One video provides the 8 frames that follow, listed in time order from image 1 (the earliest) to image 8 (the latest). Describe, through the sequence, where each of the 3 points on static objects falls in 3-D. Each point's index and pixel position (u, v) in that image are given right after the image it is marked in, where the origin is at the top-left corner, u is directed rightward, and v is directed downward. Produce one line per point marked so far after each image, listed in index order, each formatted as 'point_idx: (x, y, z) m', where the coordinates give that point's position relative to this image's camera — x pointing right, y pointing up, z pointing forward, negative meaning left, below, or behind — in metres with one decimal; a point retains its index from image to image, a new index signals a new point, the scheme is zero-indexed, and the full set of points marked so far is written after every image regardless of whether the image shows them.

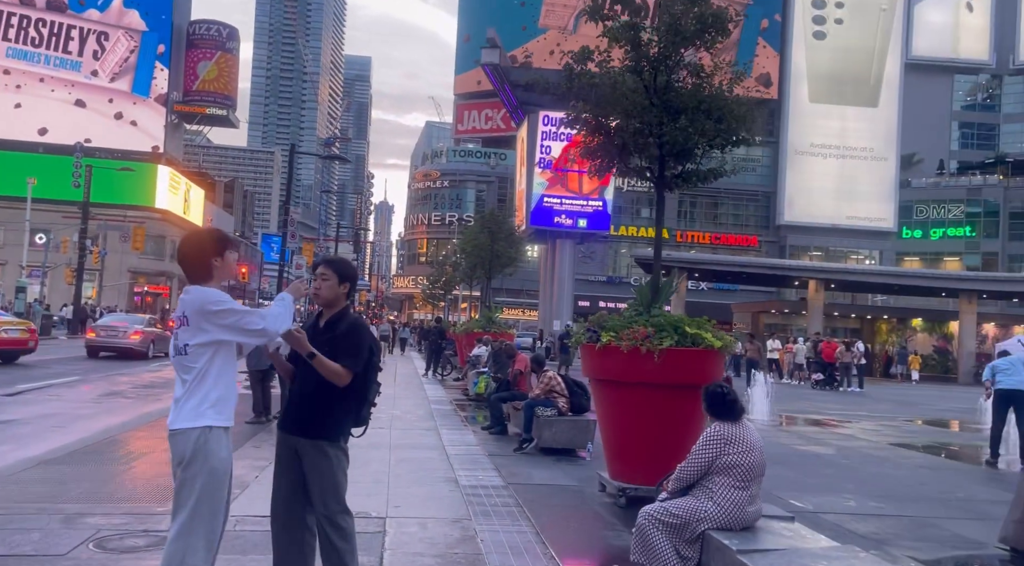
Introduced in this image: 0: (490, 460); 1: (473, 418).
0: (-0.3, -2.2, +10.4) m
1: (-0.7, -2.5, +15.2) m
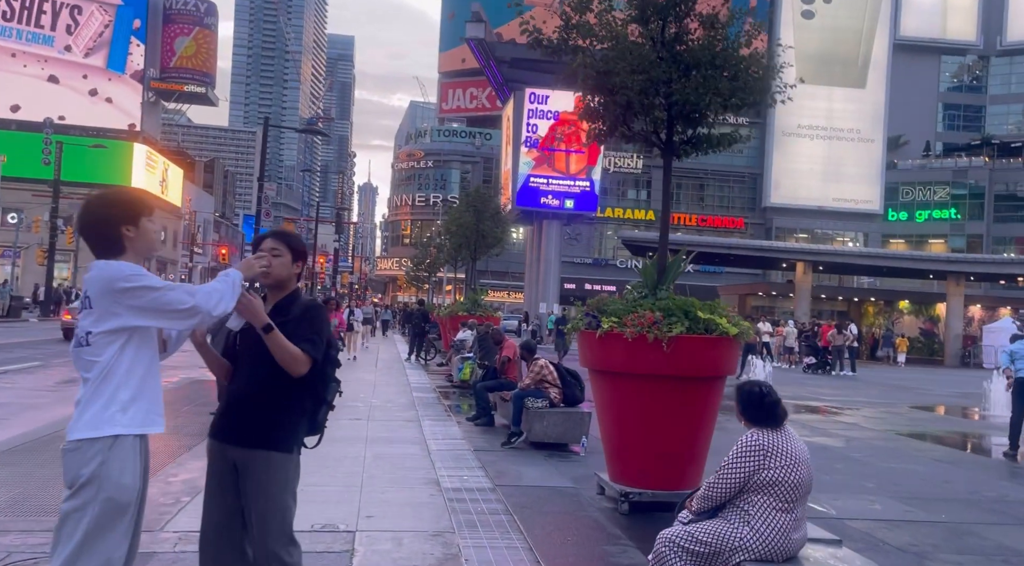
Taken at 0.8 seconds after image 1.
0: (-0.4, -2.0, +9.5) m
1: (-0.9, -2.1, +14.3) m
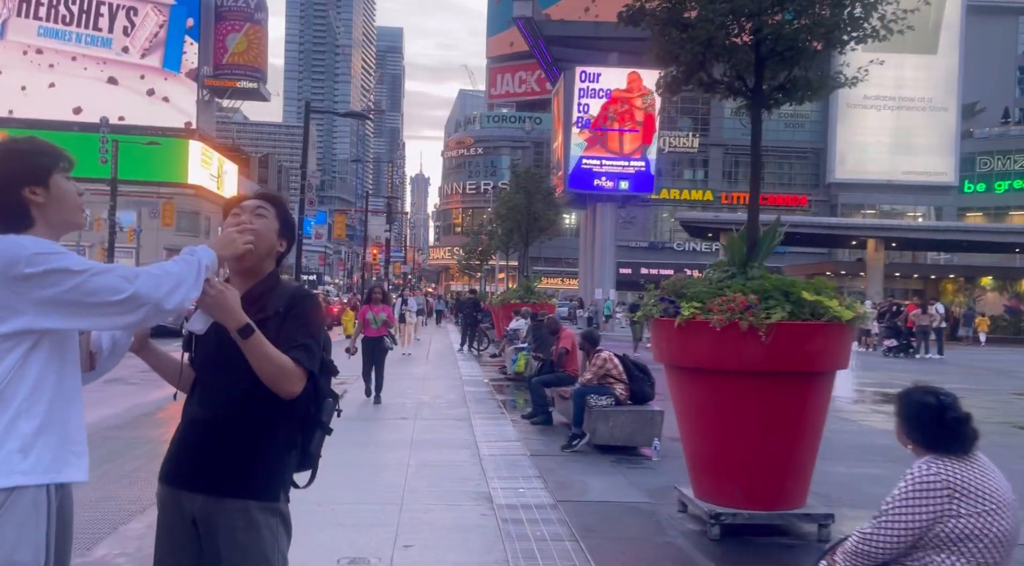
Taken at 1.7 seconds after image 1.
0: (+0.2, -1.8, +8.4) m
1: (0.0, -1.9, +13.2) m
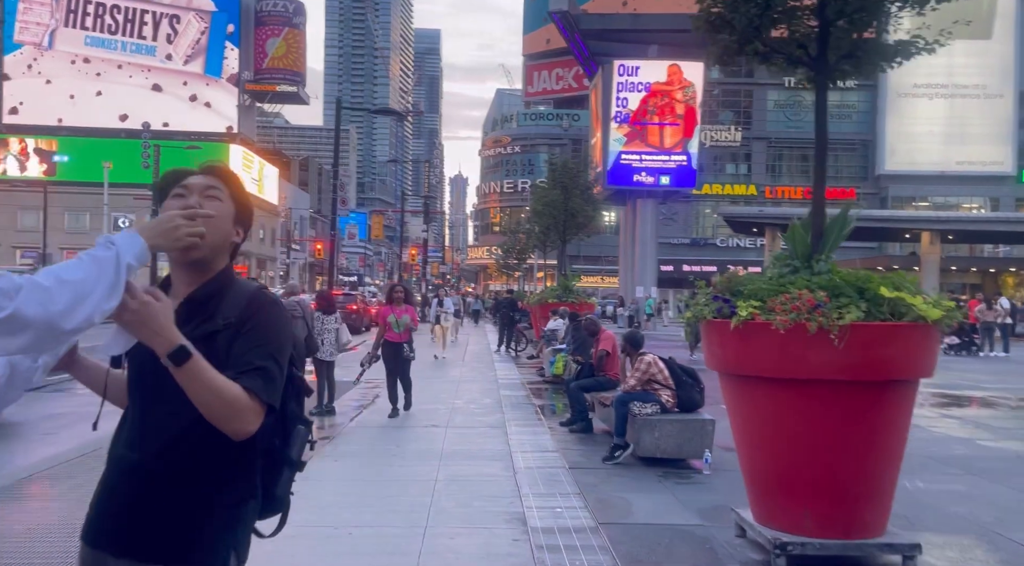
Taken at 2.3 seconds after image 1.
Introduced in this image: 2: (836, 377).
0: (+0.5, -1.8, +7.7) m
1: (+0.6, -1.9, +12.5) m
2: (+1.9, -0.5, +4.8) m
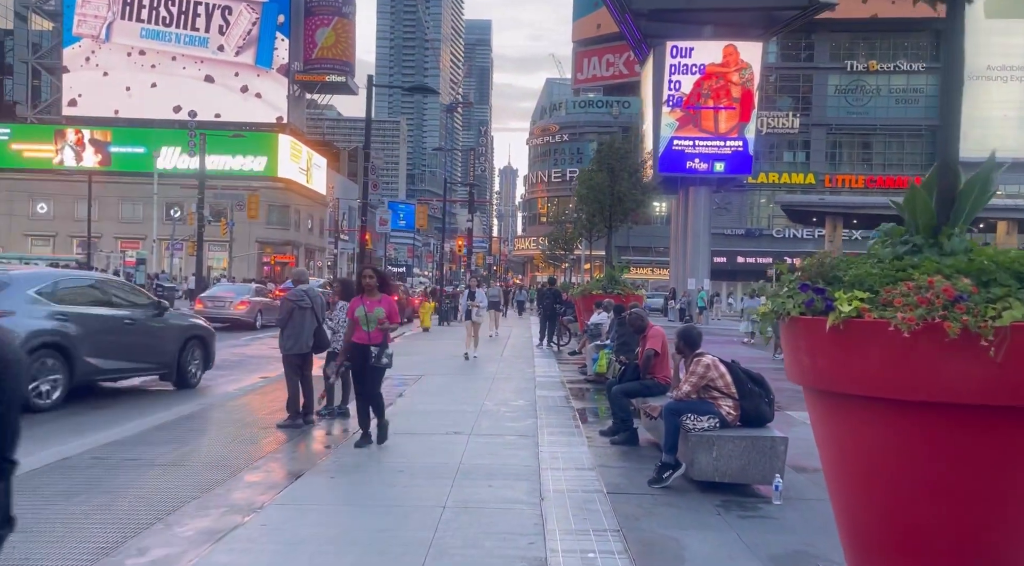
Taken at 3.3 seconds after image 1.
0: (+0.7, -1.7, +6.3) m
1: (+1.0, -1.7, +11.1) m
2: (+1.9, -0.5, +3.4) m
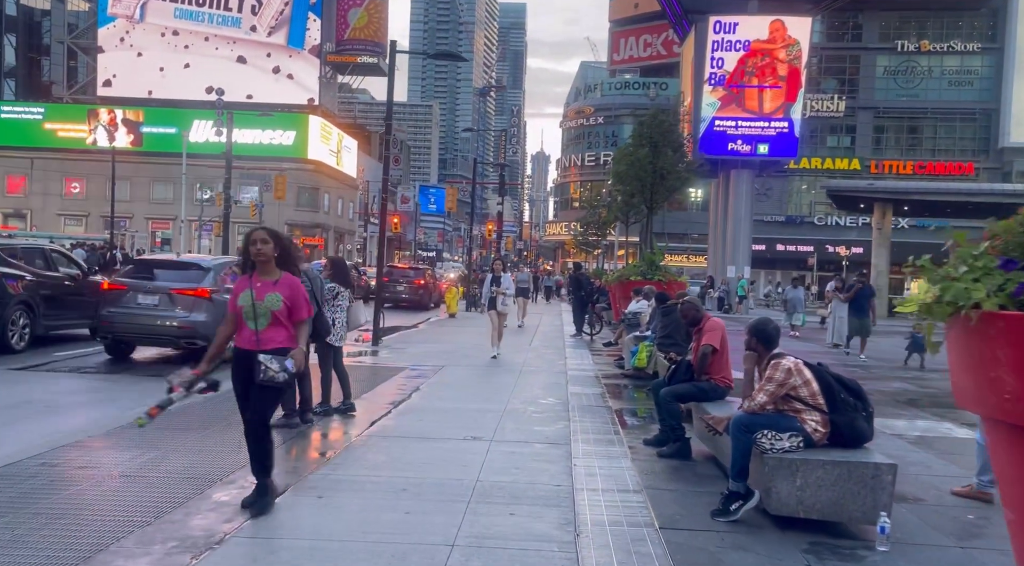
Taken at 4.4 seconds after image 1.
0: (+0.9, -1.6, +4.9) m
1: (+1.4, -1.5, +9.7) m
2: (+1.9, -0.4, +1.9) m
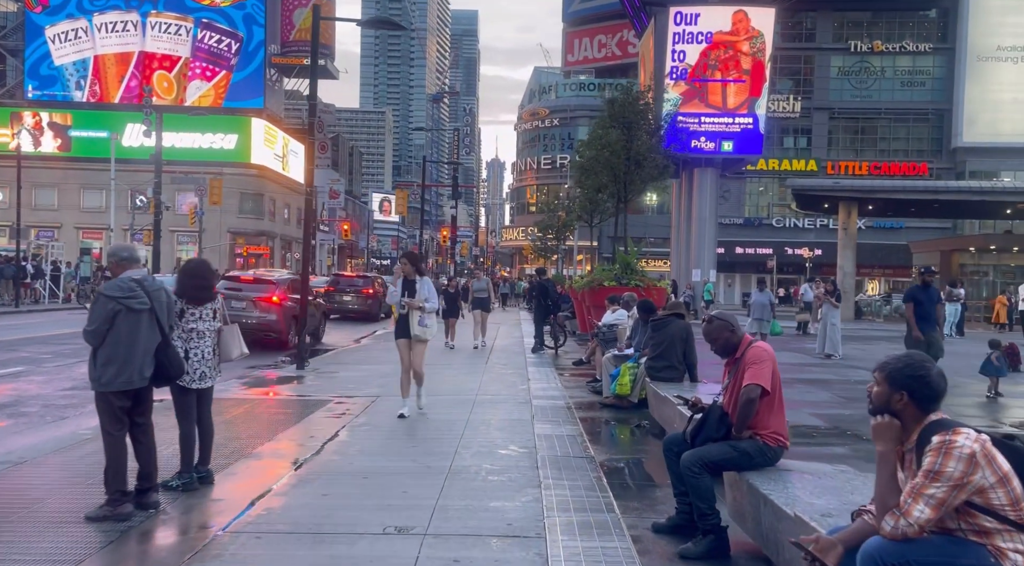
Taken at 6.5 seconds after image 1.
0: (+0.7, -1.6, +2.3) m
1: (+0.9, -1.6, +7.0) m
2: (+1.9, -0.4, -0.7) m
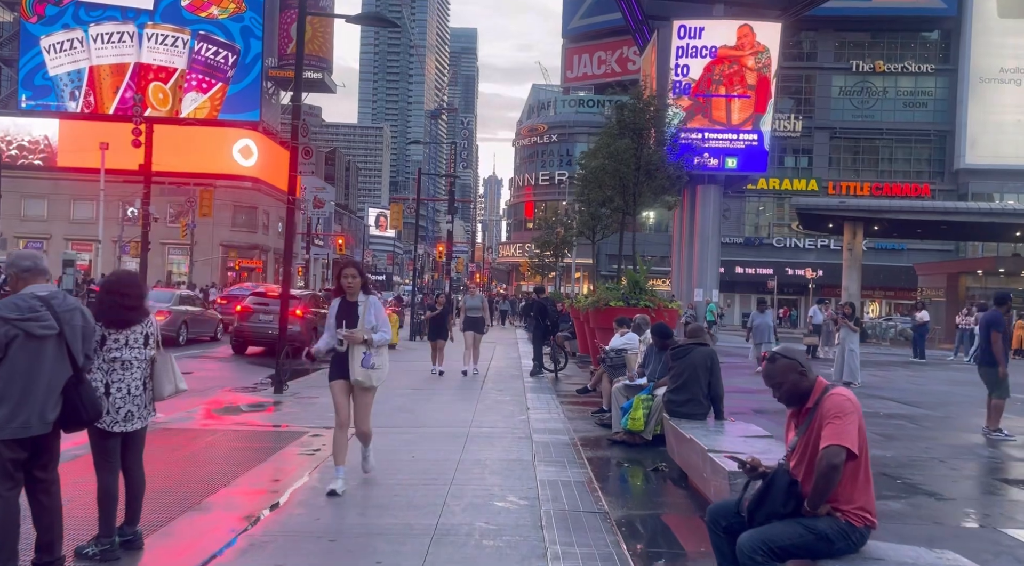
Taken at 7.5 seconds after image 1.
0: (+0.7, -1.7, +1.1) m
1: (+0.9, -1.8, +5.8) m
2: (+1.9, -0.4, -1.9) m
